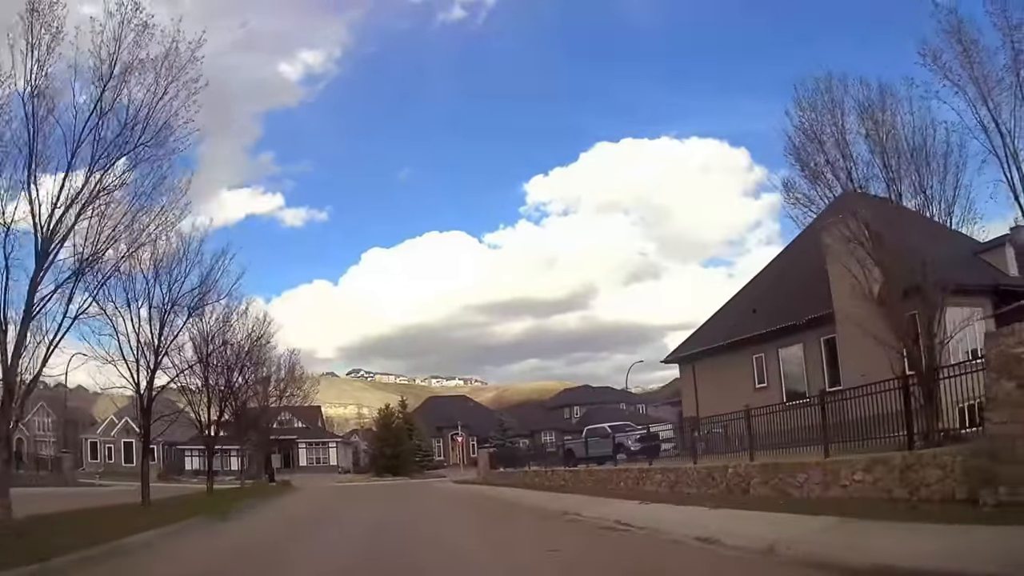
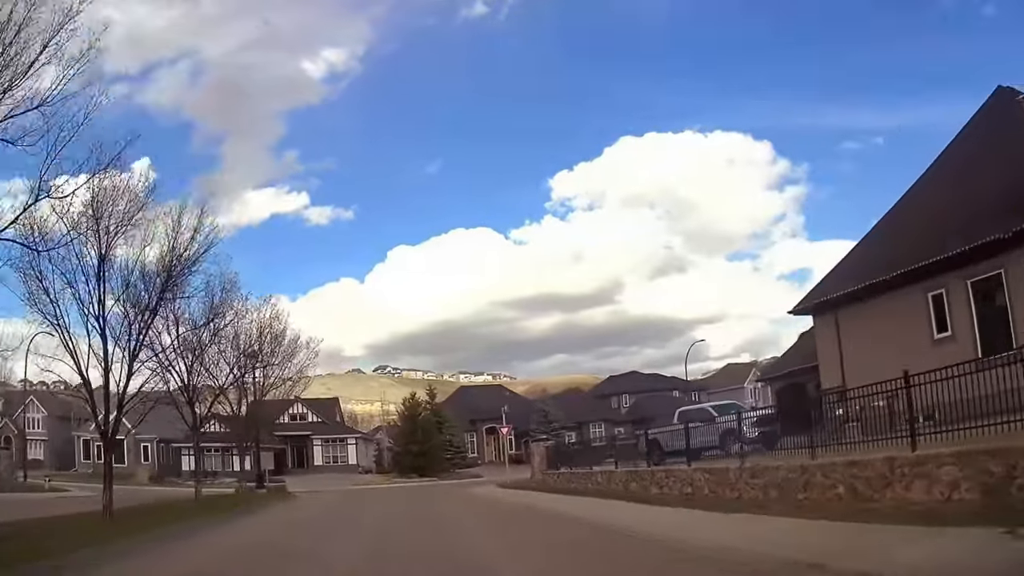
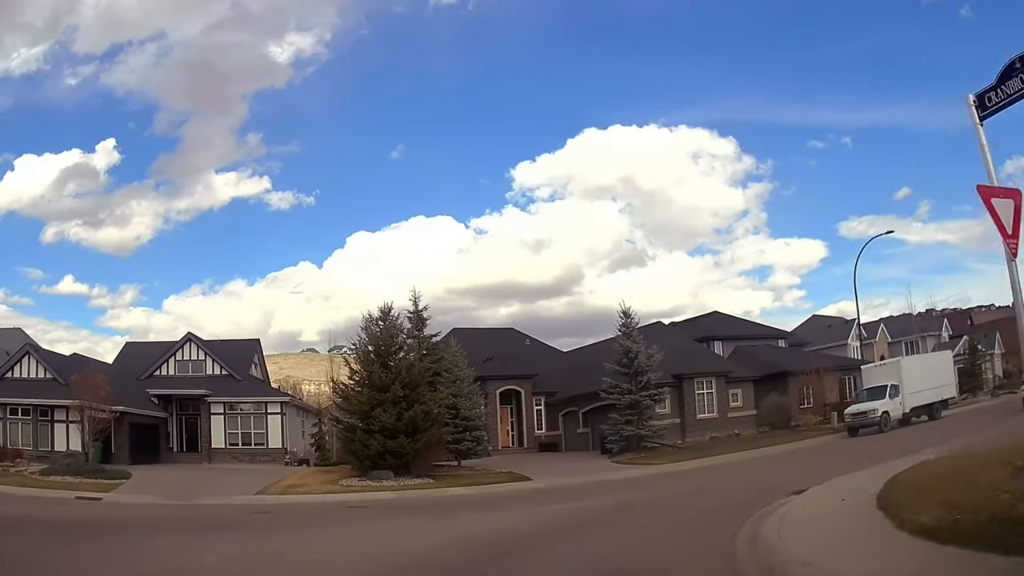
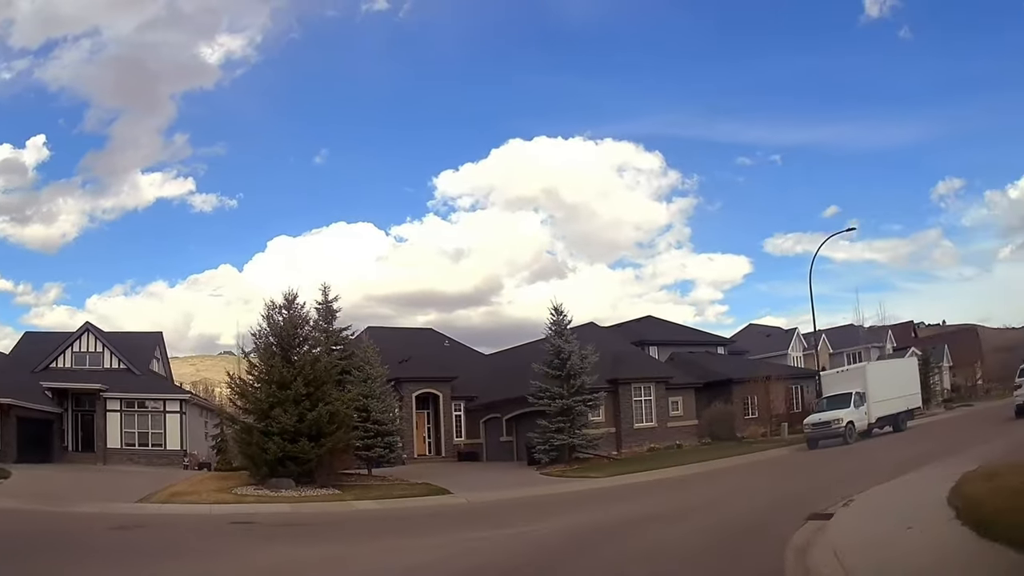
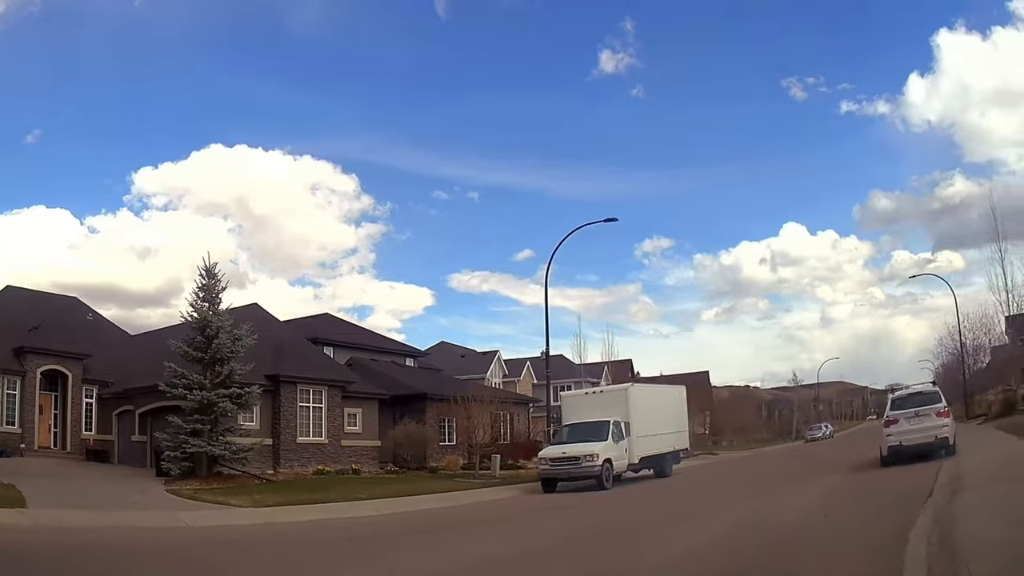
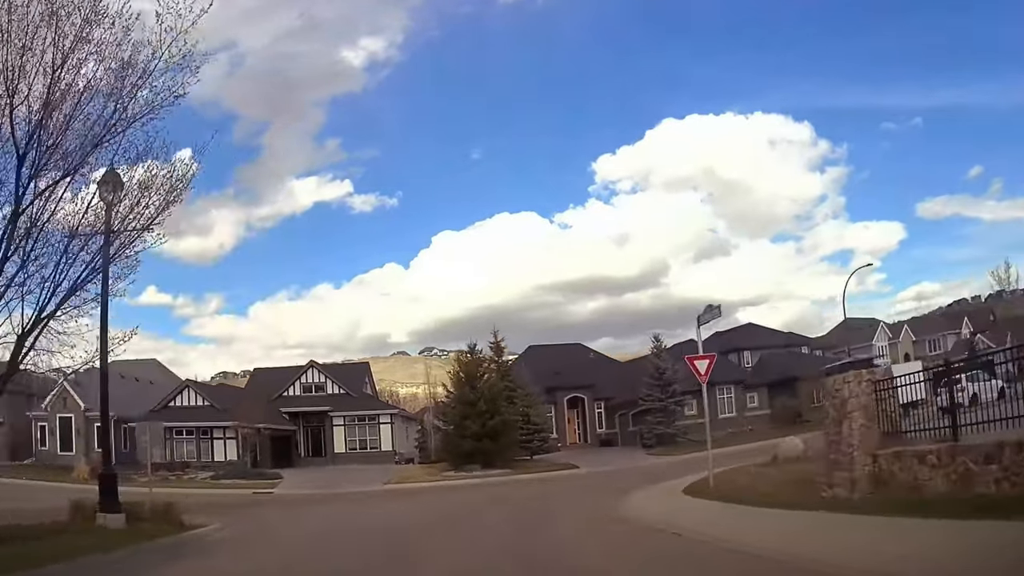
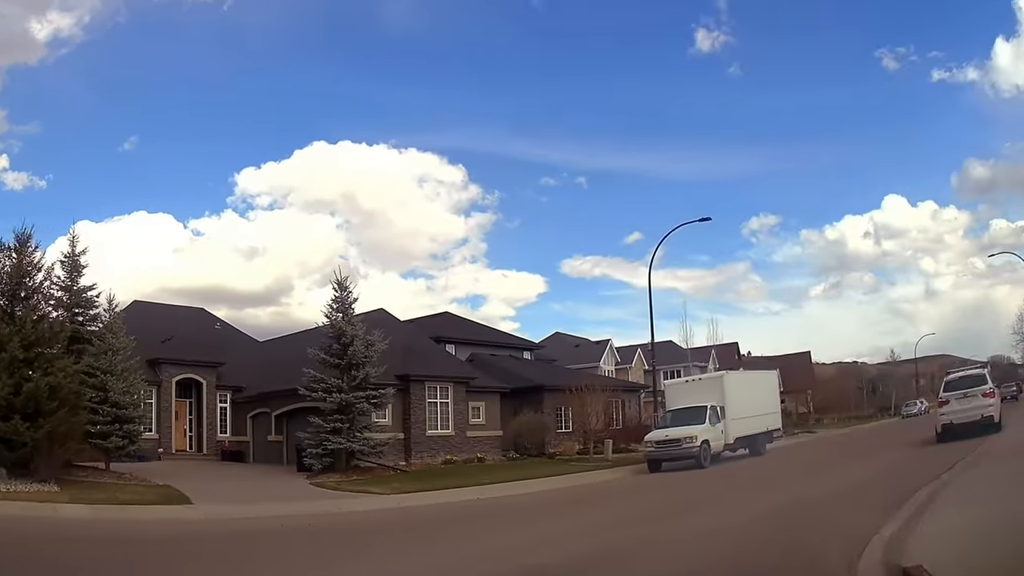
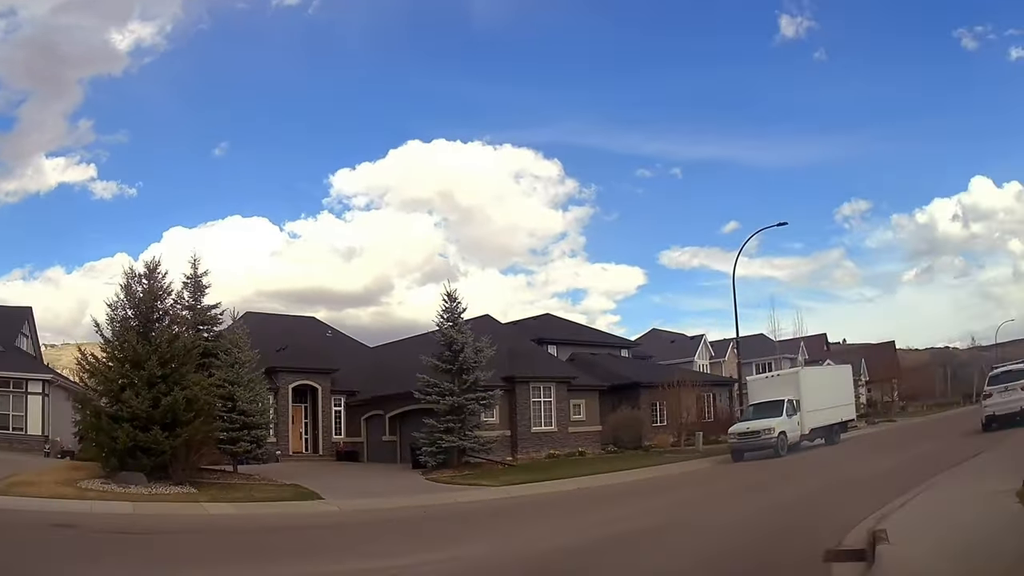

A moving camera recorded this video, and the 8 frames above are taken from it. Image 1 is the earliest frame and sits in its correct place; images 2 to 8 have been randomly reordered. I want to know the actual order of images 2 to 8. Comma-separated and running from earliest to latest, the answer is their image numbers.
2, 6, 3, 4, 8, 7, 5
